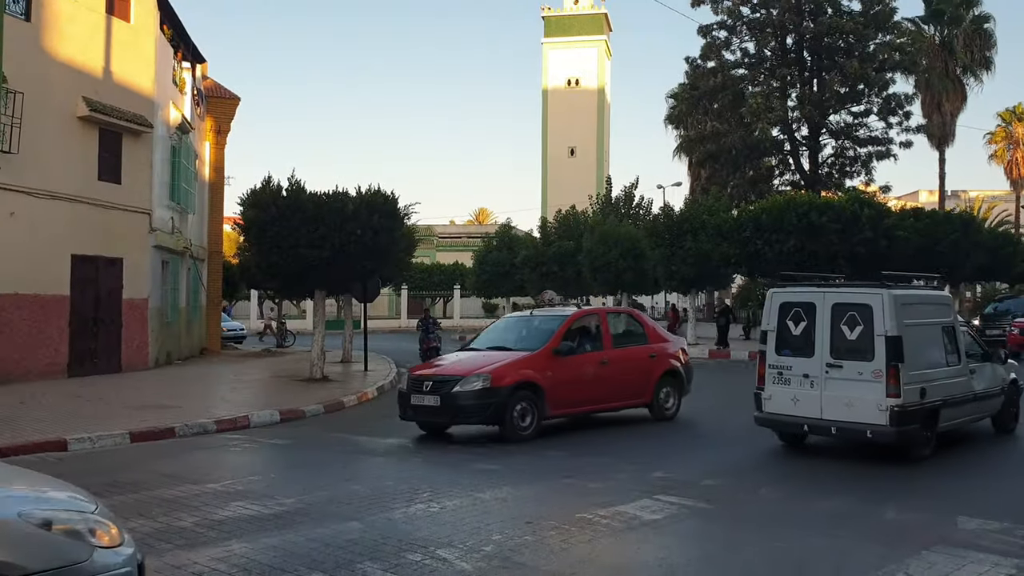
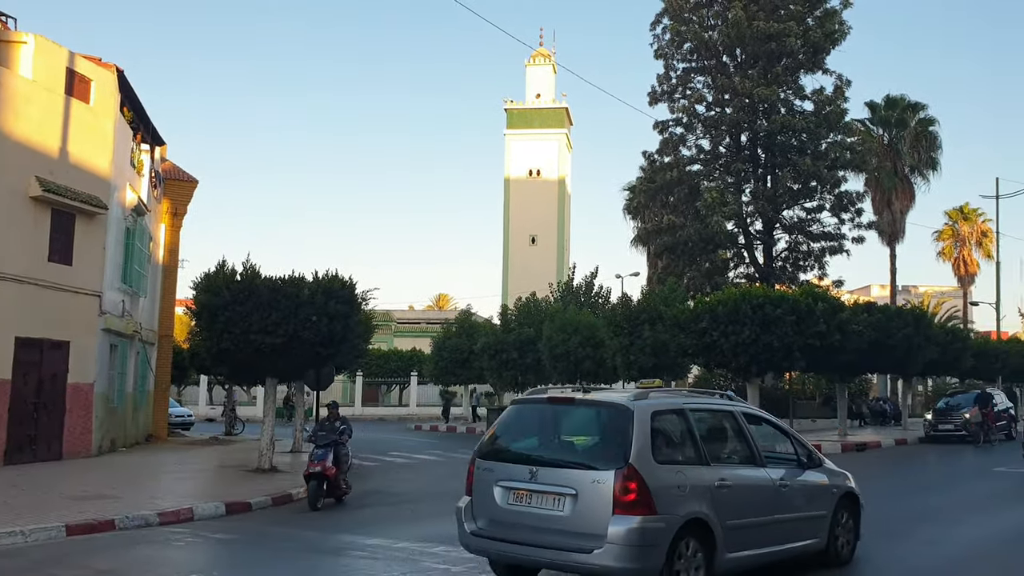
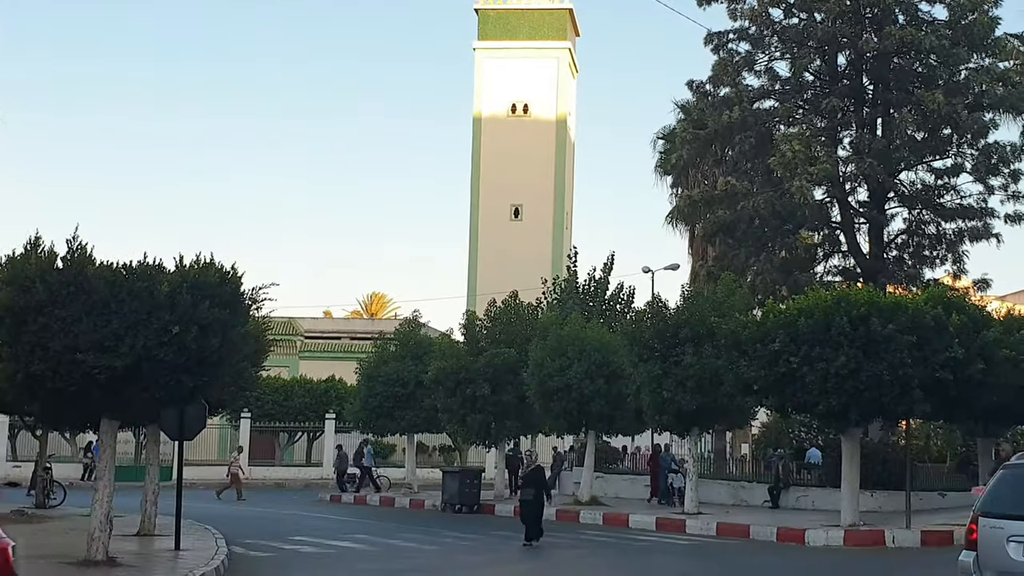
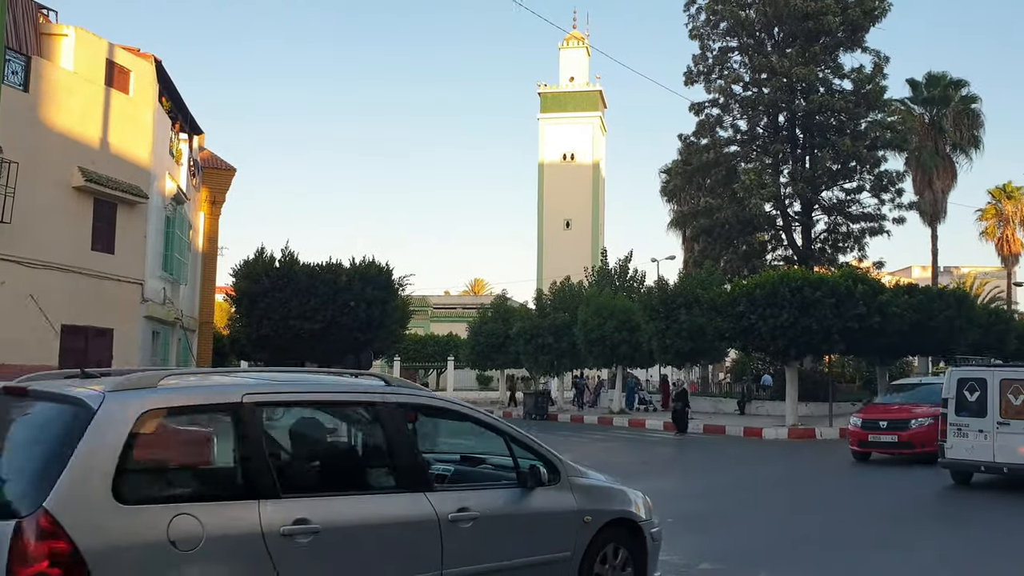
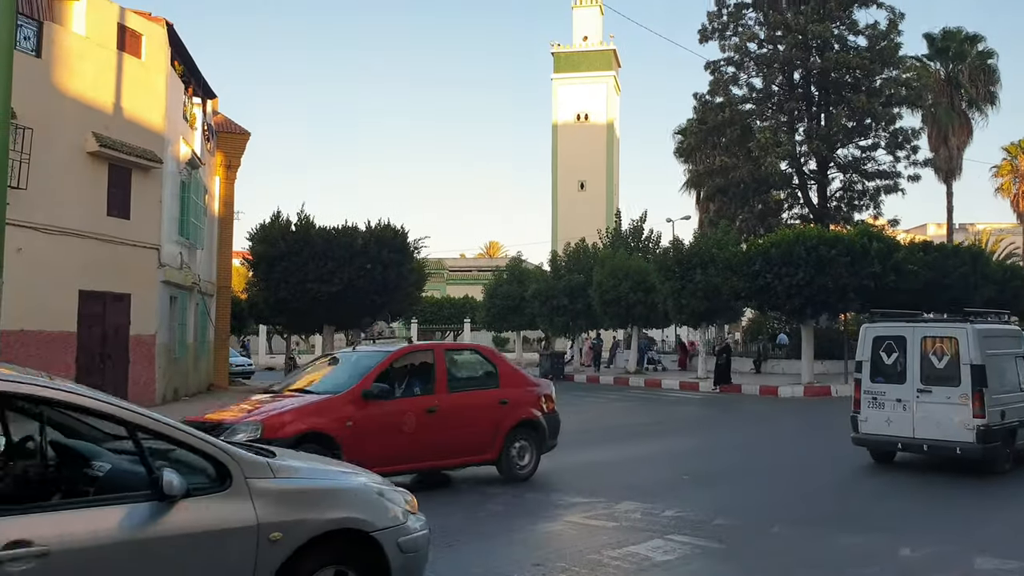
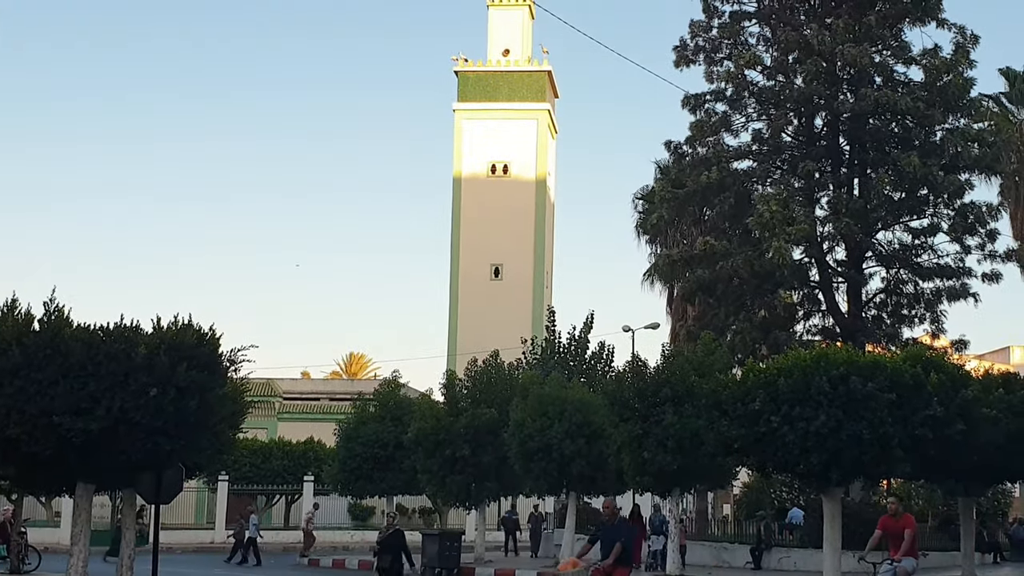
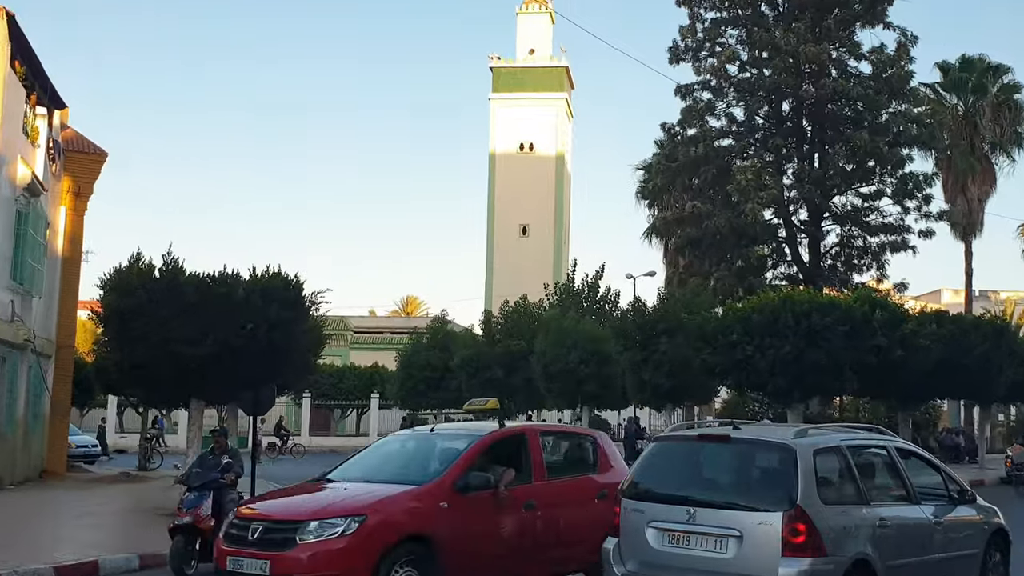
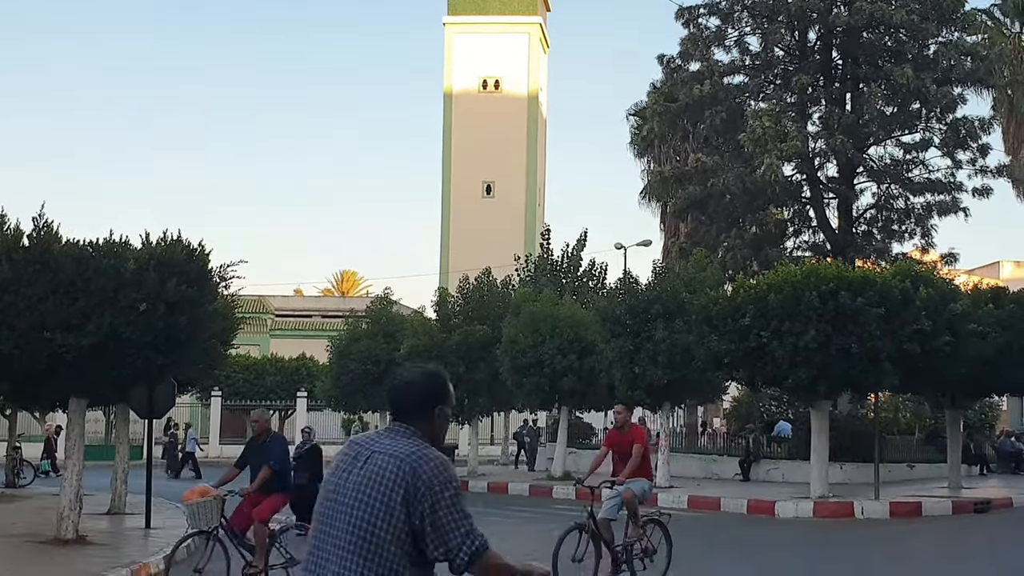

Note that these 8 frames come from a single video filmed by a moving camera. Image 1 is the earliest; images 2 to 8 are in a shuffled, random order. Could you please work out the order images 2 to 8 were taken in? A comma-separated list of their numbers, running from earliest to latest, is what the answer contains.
5, 4, 2, 7, 3, 6, 8
